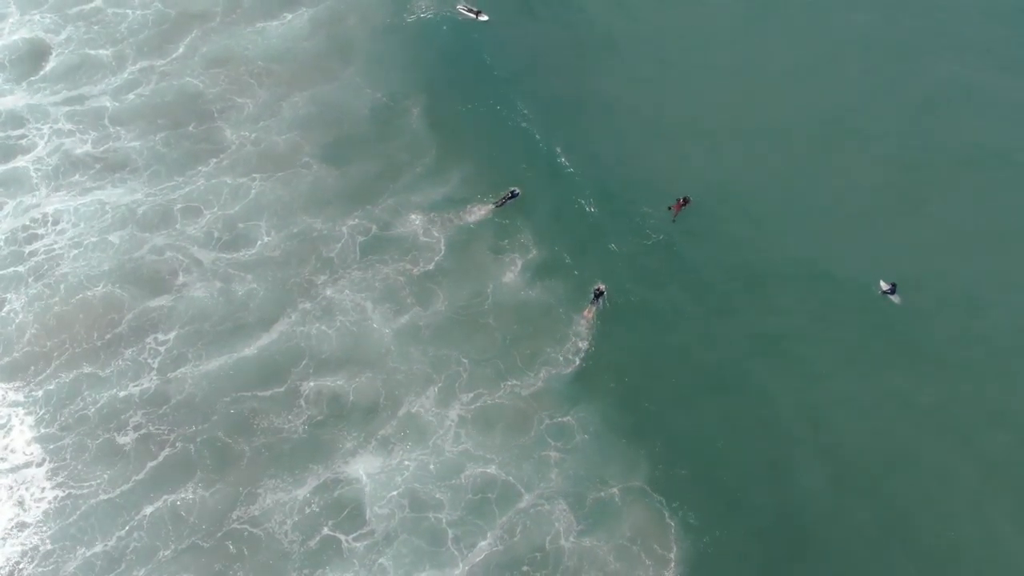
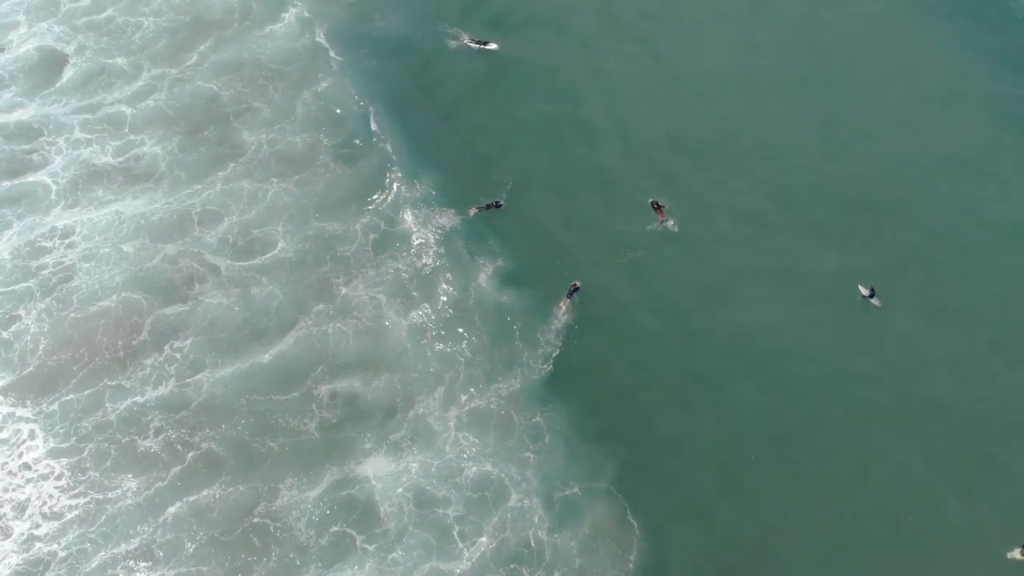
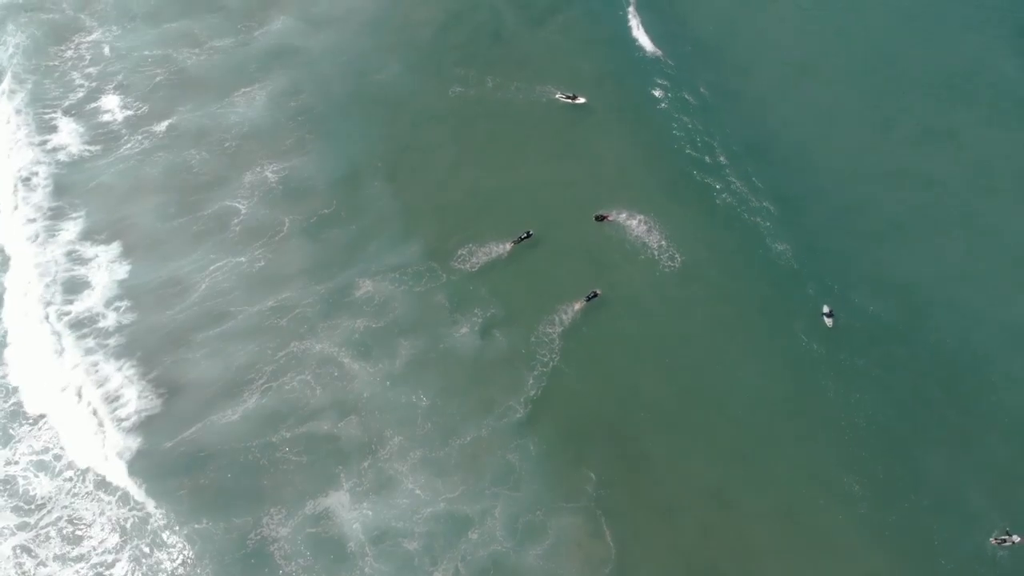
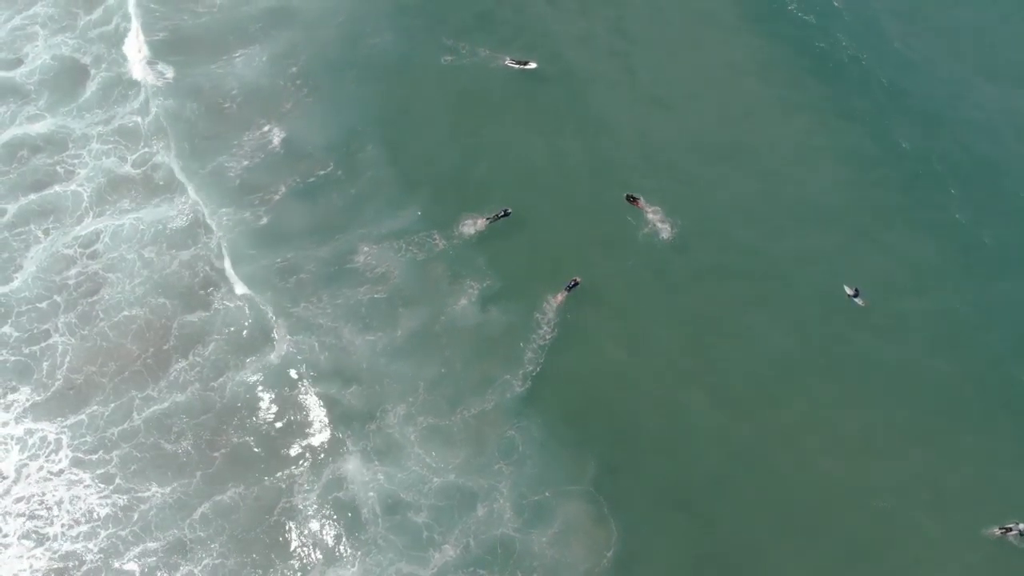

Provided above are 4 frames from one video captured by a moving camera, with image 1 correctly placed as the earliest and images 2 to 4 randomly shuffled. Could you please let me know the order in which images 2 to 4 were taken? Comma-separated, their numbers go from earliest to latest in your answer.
2, 4, 3
